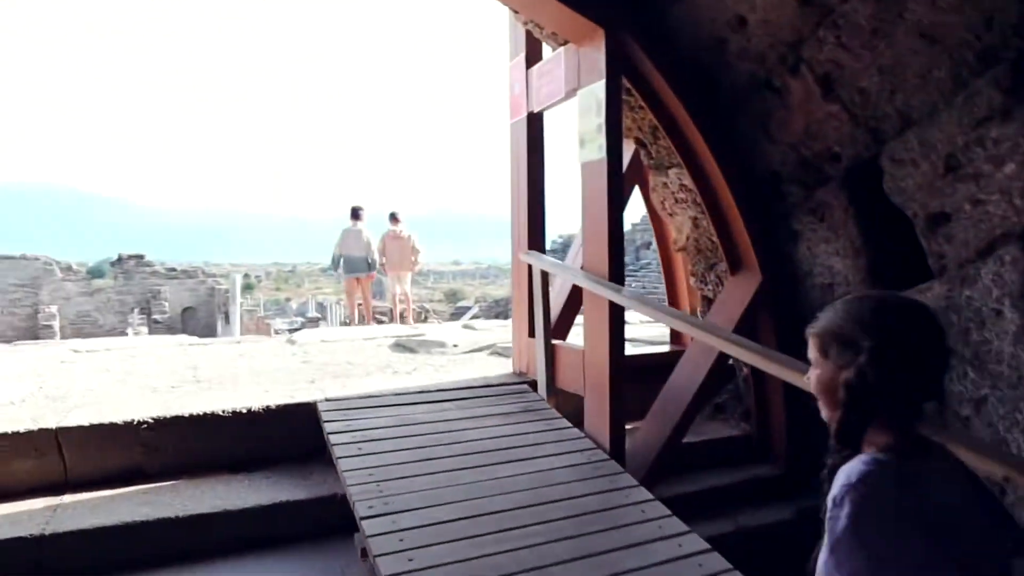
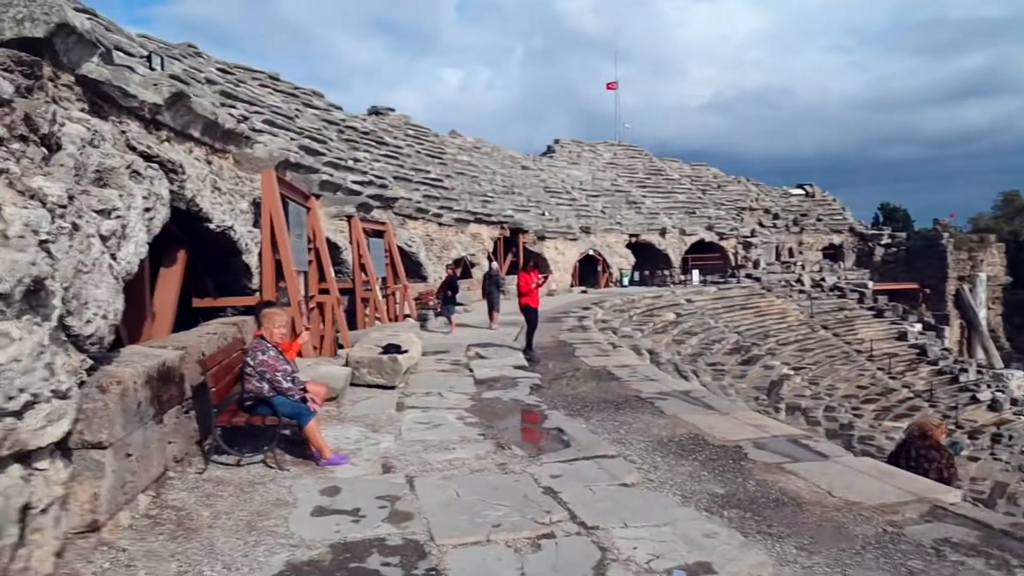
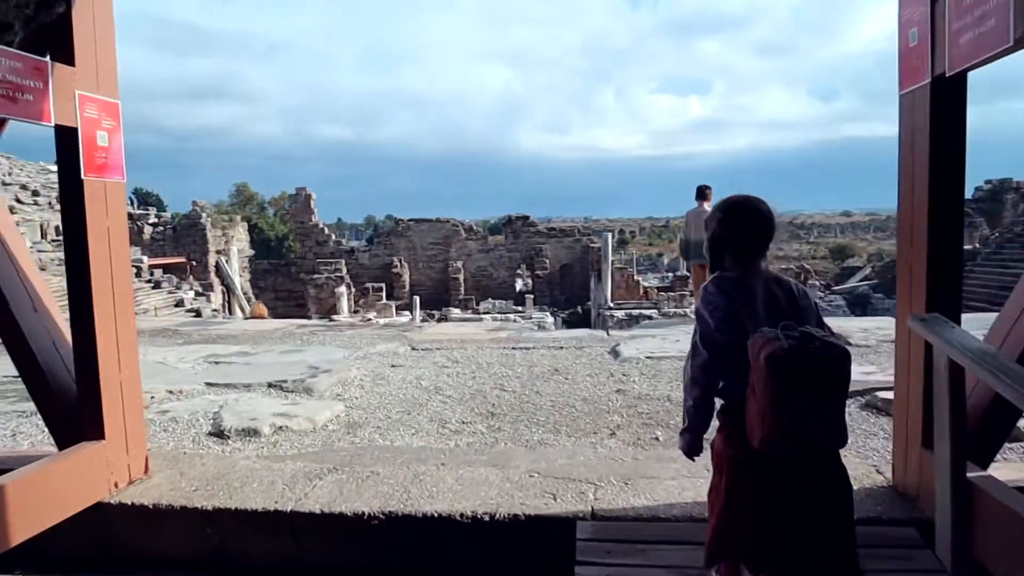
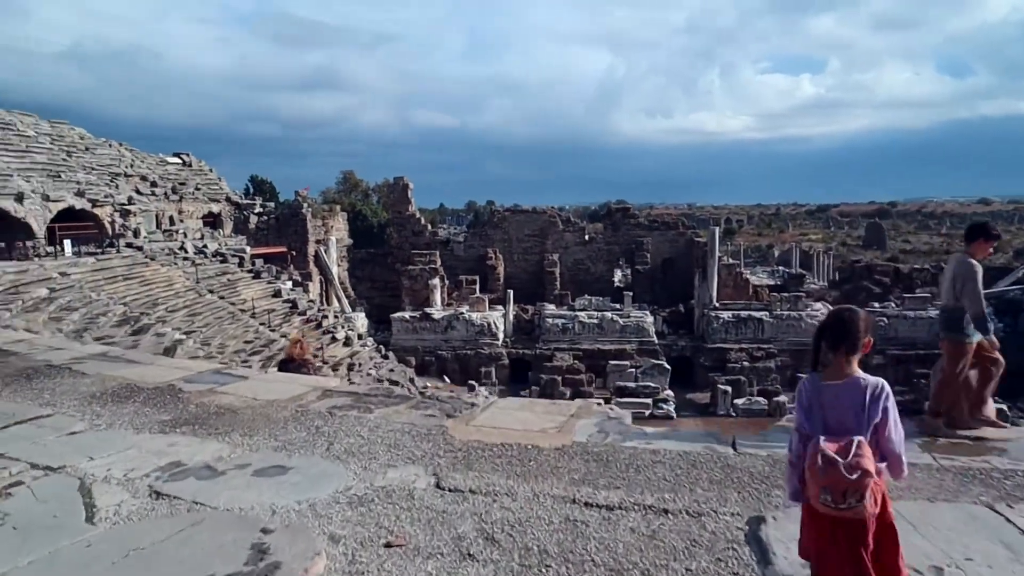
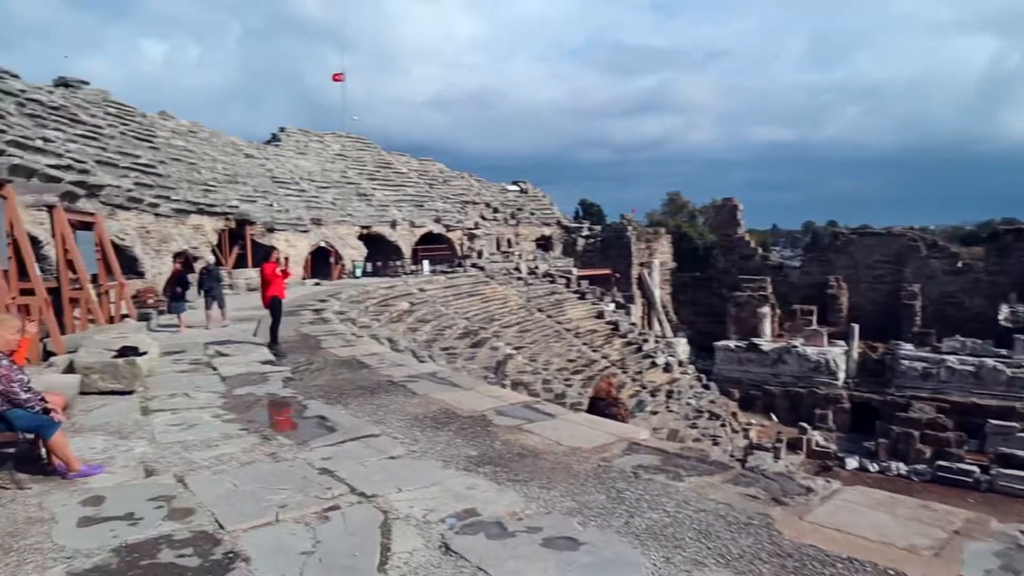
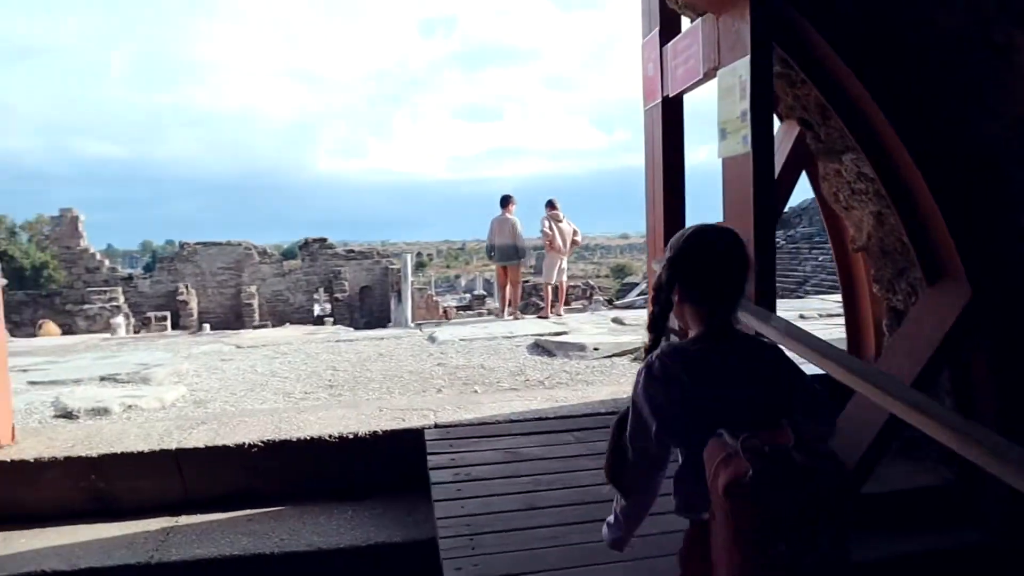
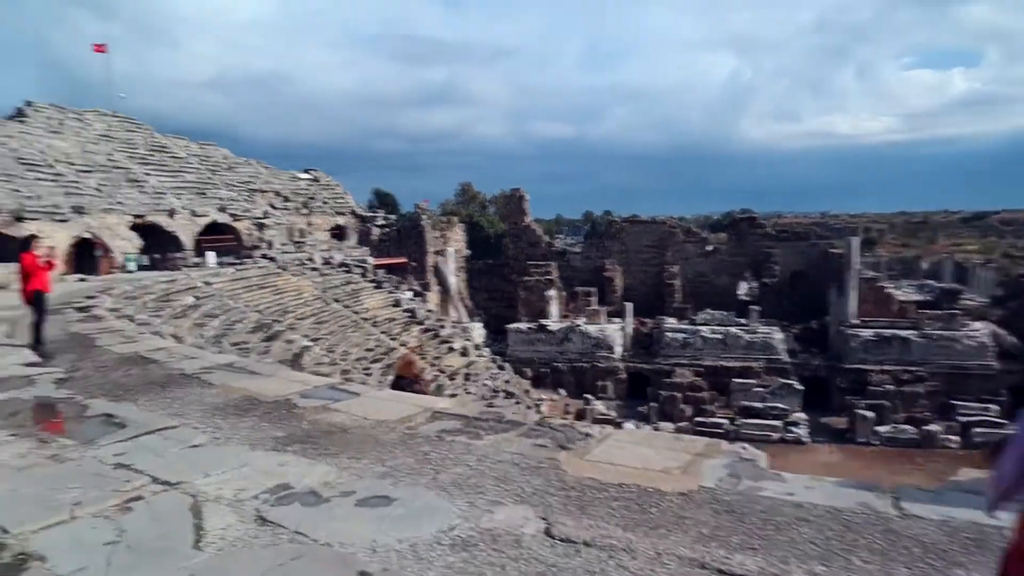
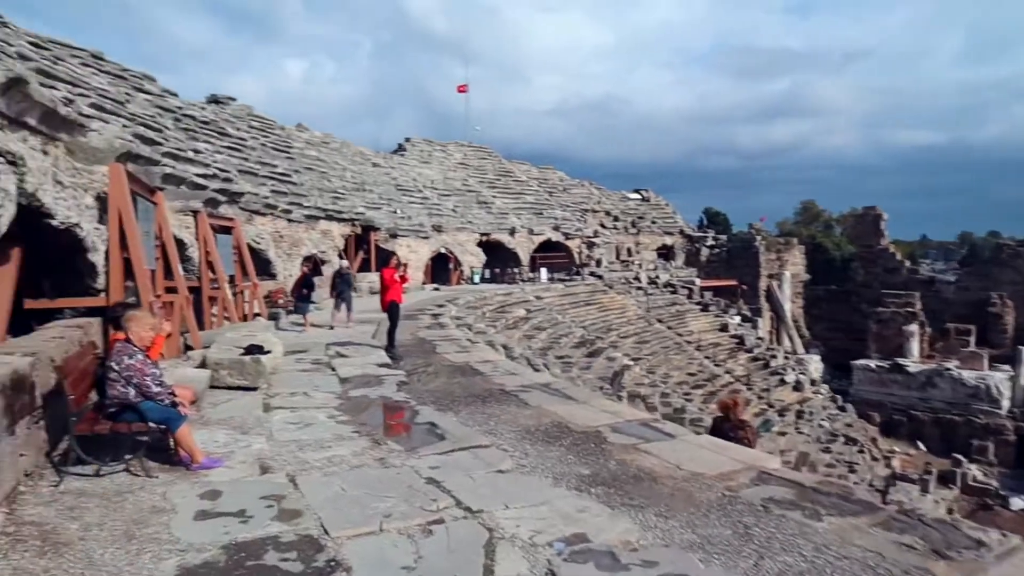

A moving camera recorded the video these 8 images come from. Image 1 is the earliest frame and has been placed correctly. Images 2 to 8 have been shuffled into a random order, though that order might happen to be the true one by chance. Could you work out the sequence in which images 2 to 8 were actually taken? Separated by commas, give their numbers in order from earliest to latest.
6, 3, 4, 7, 5, 8, 2
